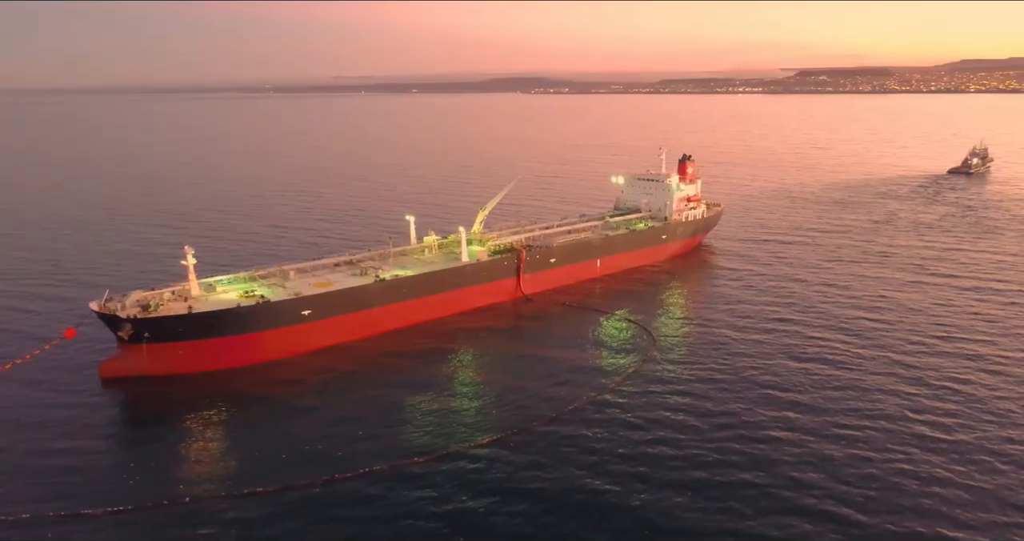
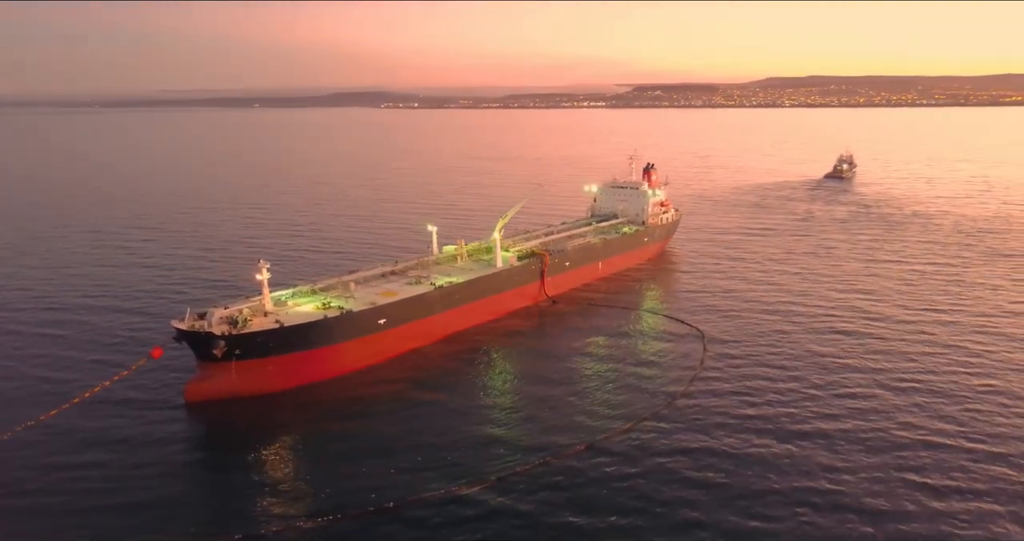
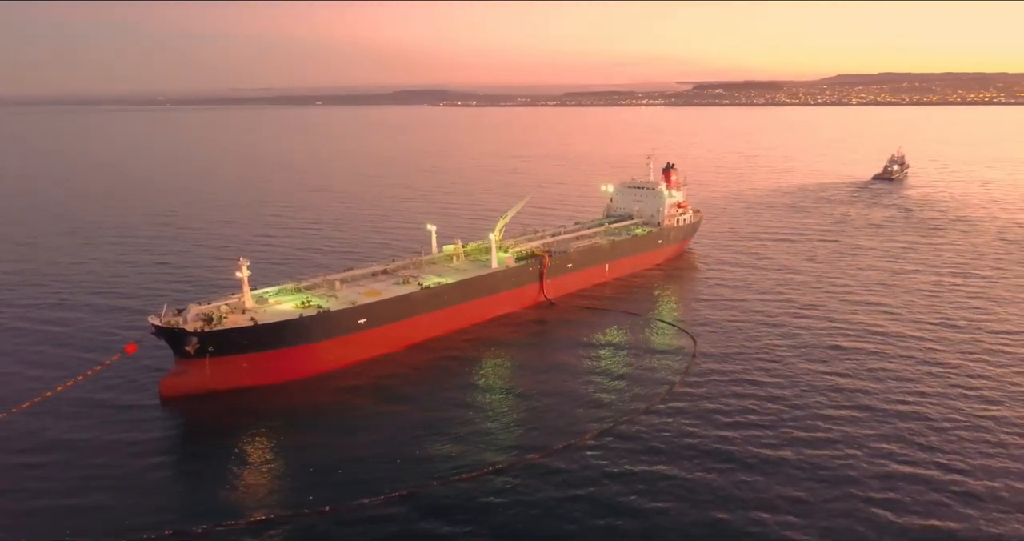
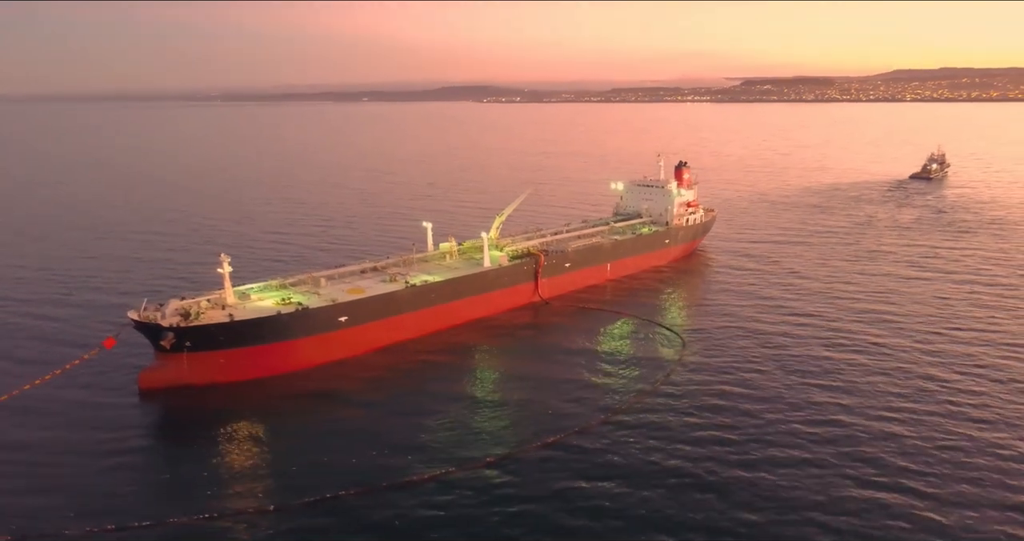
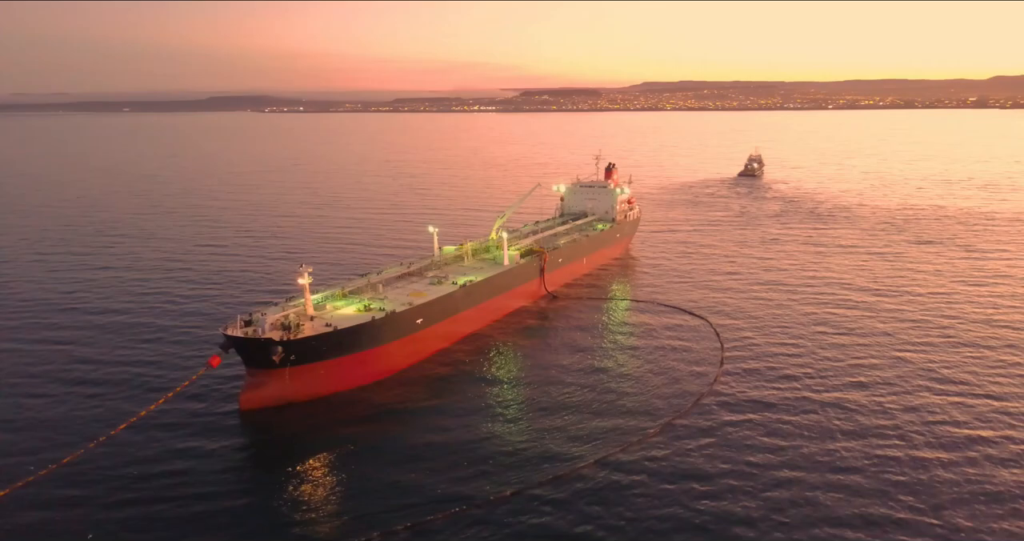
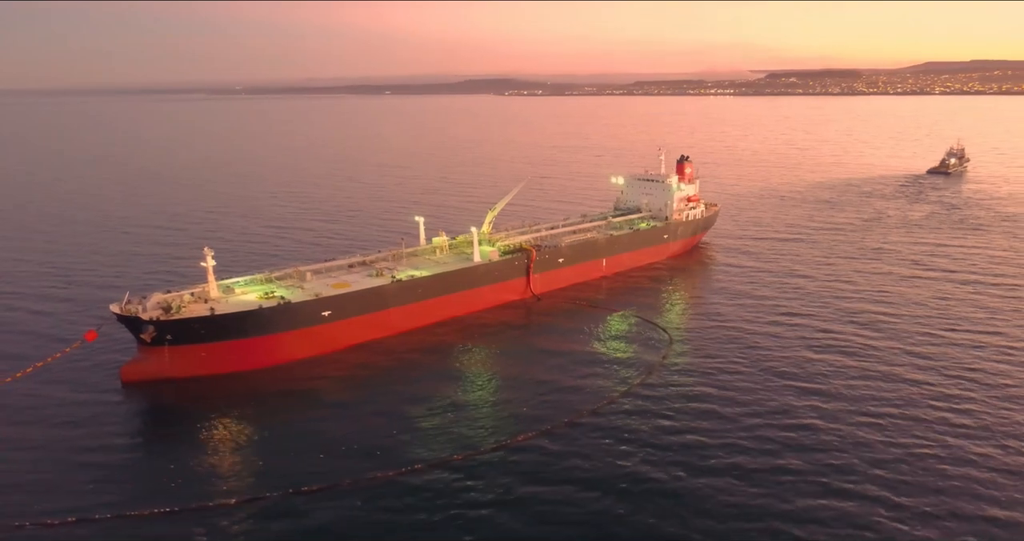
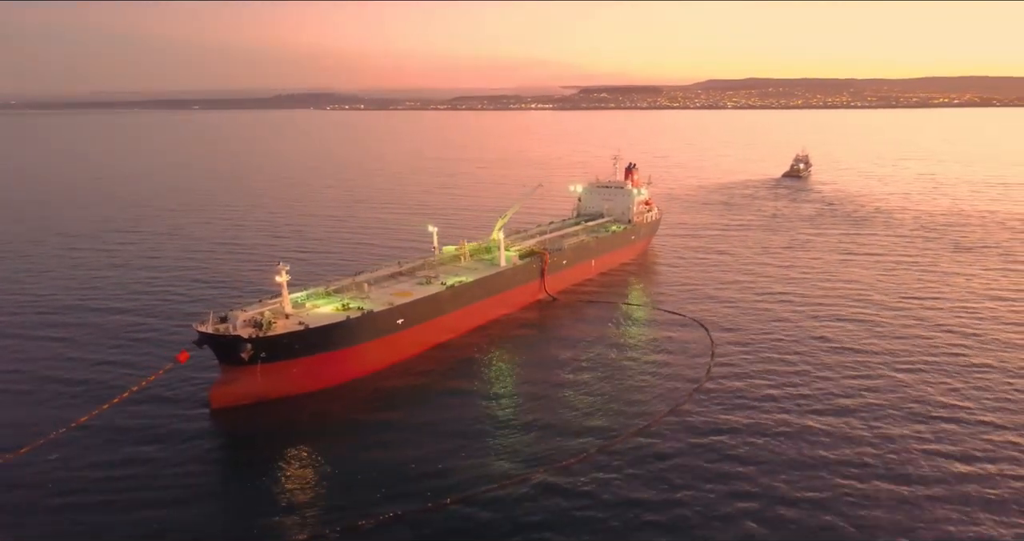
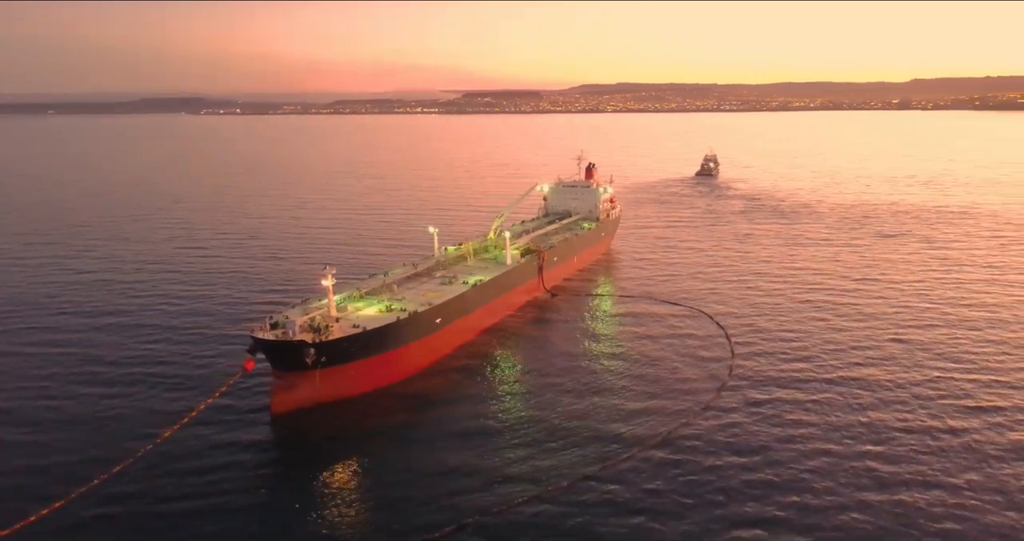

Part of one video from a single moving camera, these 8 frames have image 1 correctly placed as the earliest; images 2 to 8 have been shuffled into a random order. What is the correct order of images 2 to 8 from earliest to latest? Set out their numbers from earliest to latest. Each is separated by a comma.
6, 4, 3, 2, 7, 5, 8
